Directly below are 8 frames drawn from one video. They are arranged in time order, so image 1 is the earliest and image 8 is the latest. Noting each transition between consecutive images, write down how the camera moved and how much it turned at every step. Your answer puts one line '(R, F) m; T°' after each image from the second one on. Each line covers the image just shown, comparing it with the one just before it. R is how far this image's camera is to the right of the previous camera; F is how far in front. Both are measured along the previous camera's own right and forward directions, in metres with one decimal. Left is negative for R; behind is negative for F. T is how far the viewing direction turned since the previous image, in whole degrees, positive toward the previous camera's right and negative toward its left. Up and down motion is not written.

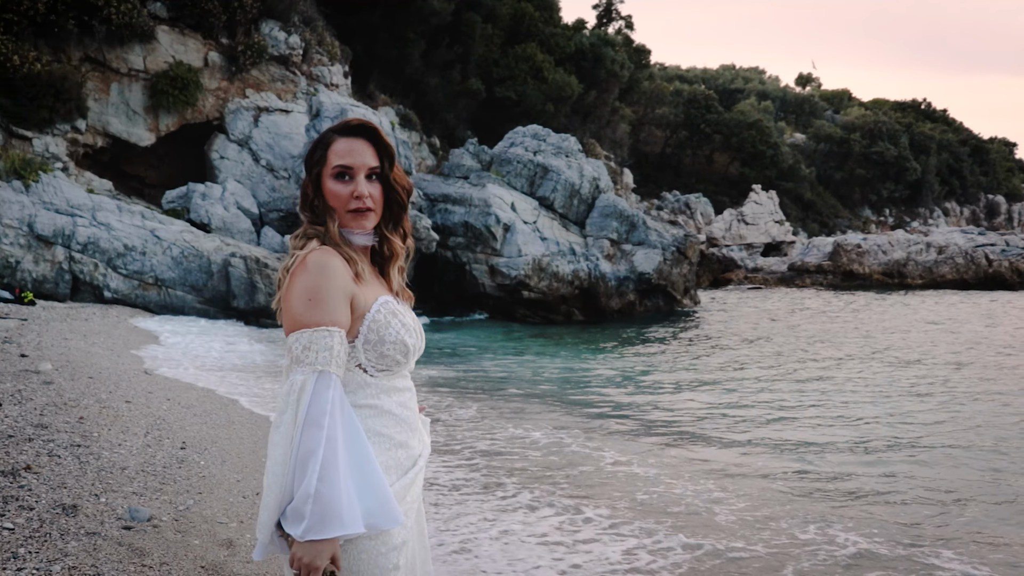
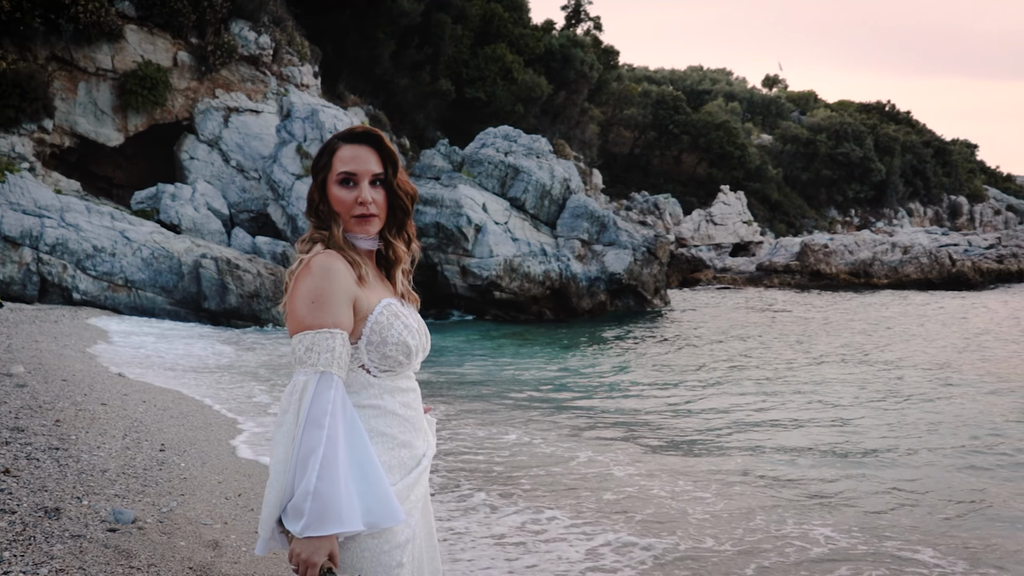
(-0.1, -0.1) m; +2°
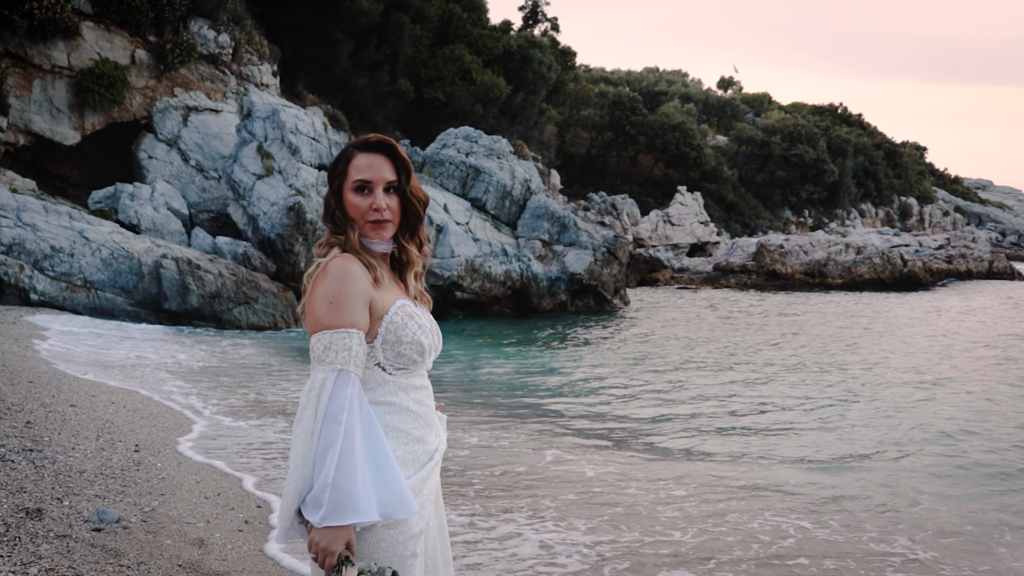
(-0.1, -0.1) m; +3°
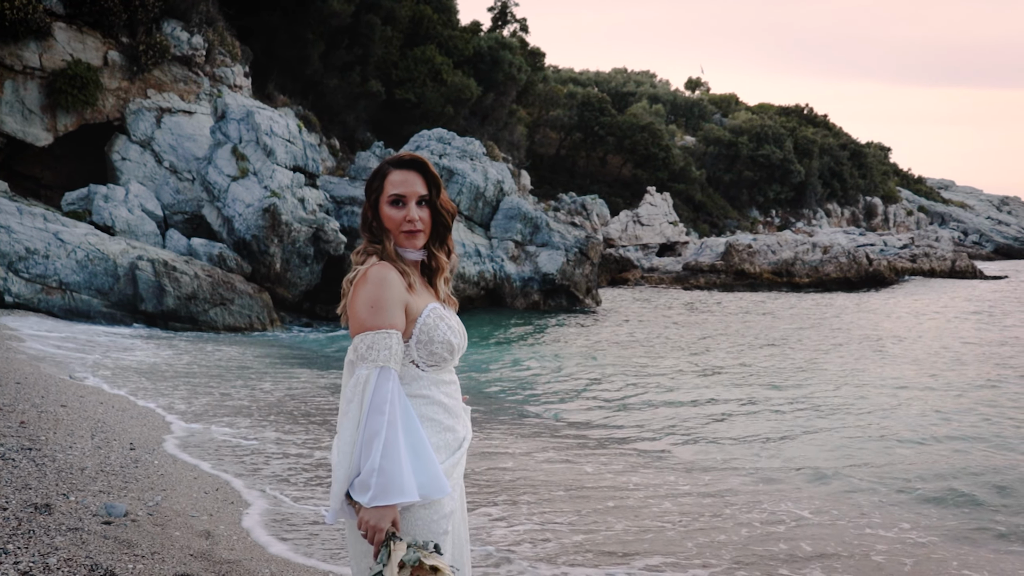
(-0.1, -0.2) m; +2°
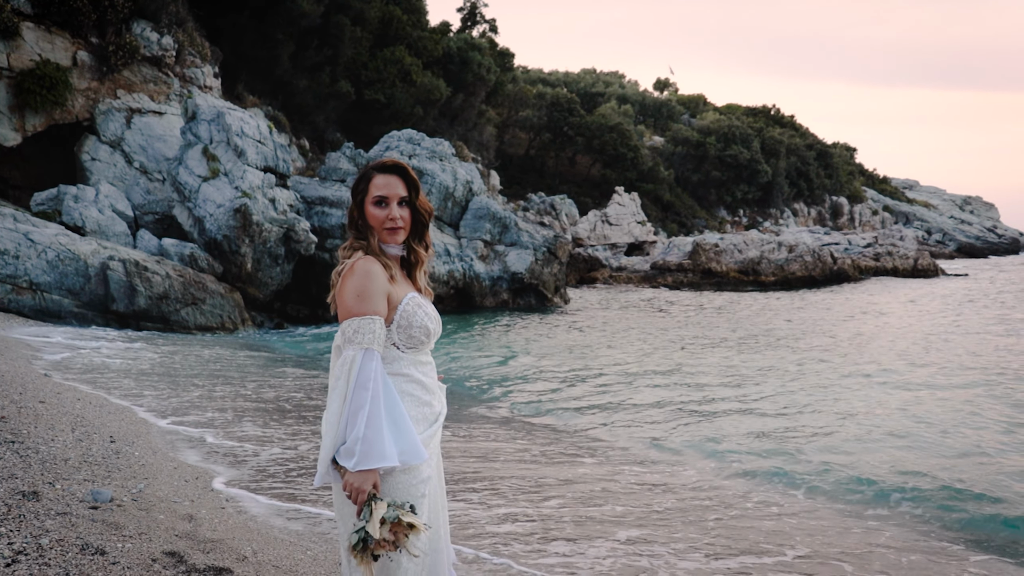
(+0.1, -0.3) m; +2°
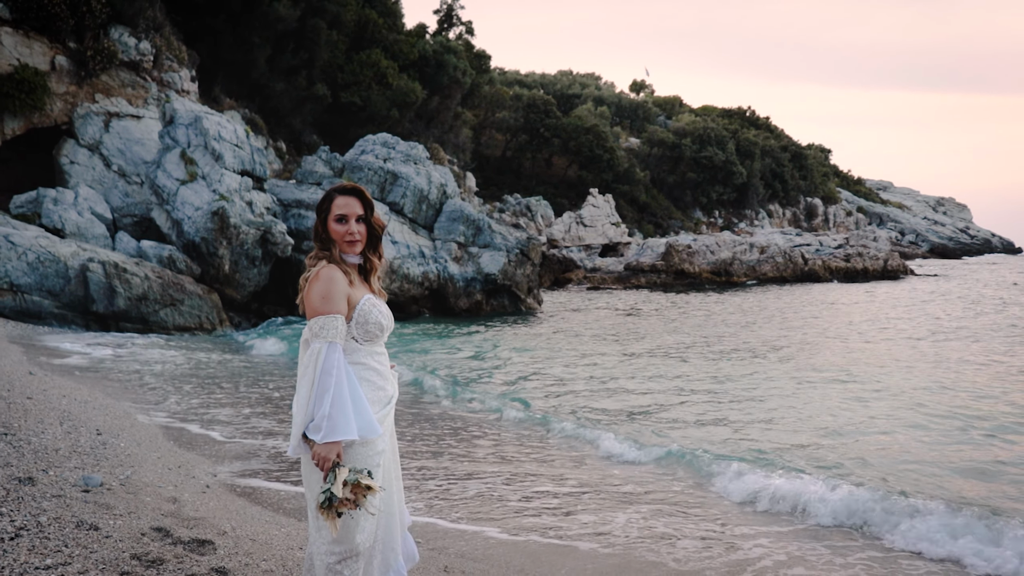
(+0.1, -0.4) m; +2°
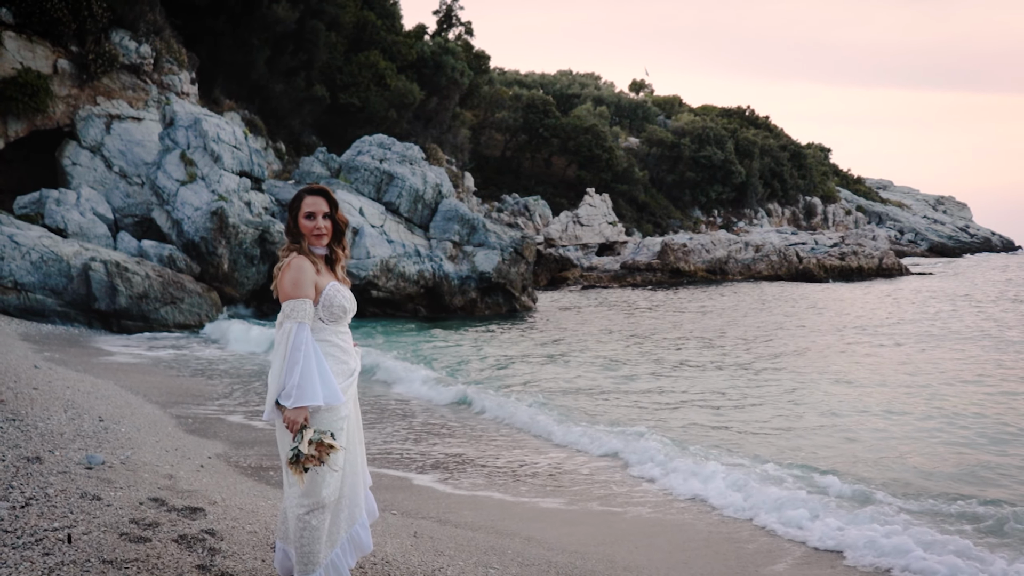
(+0.2, -0.3) m; 0°
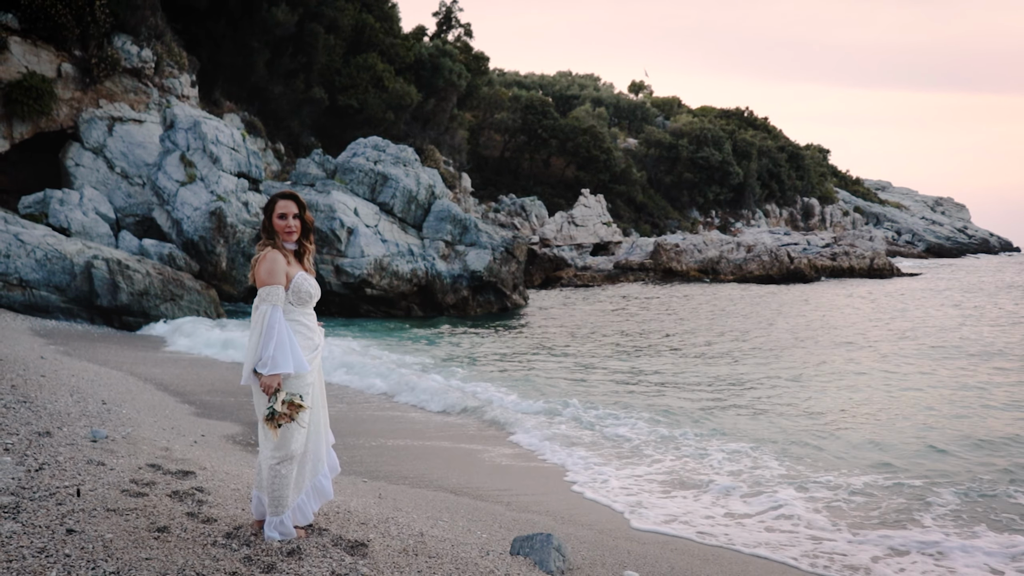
(+0.2, -0.4) m; 0°
